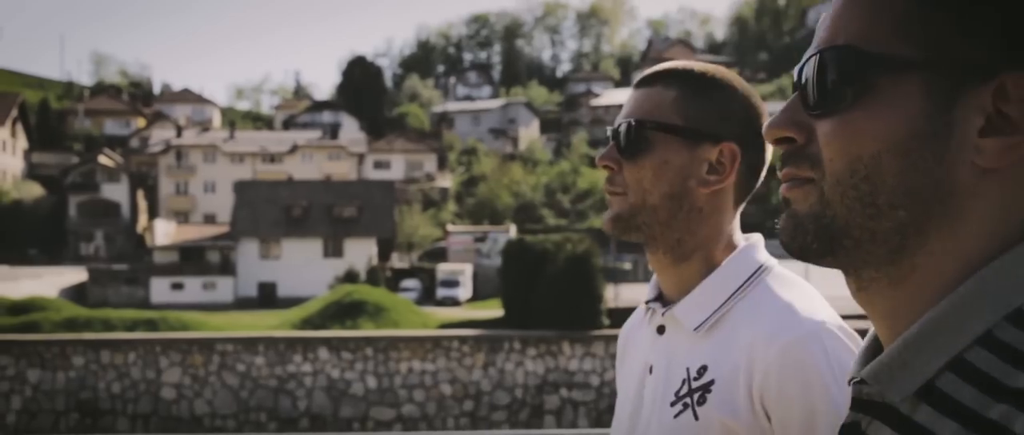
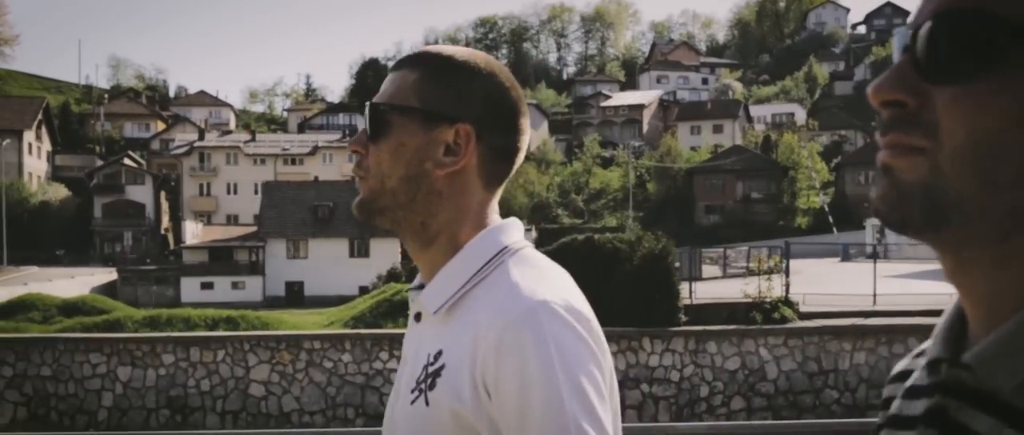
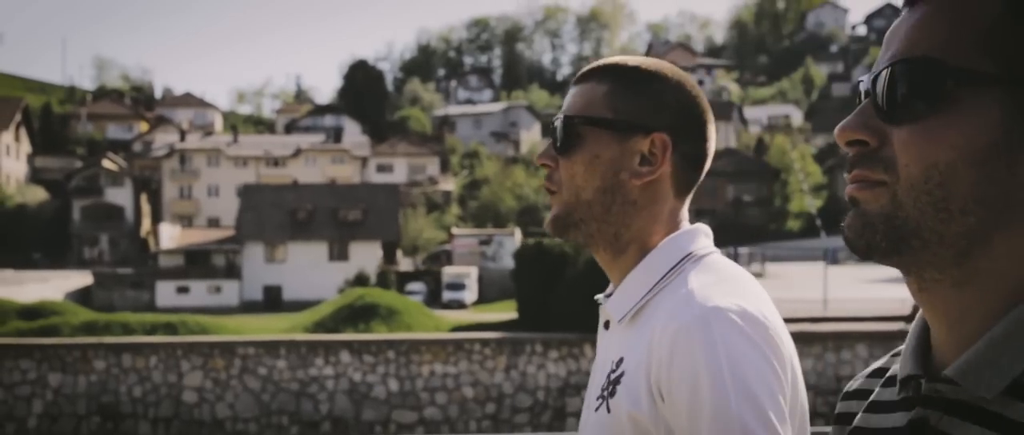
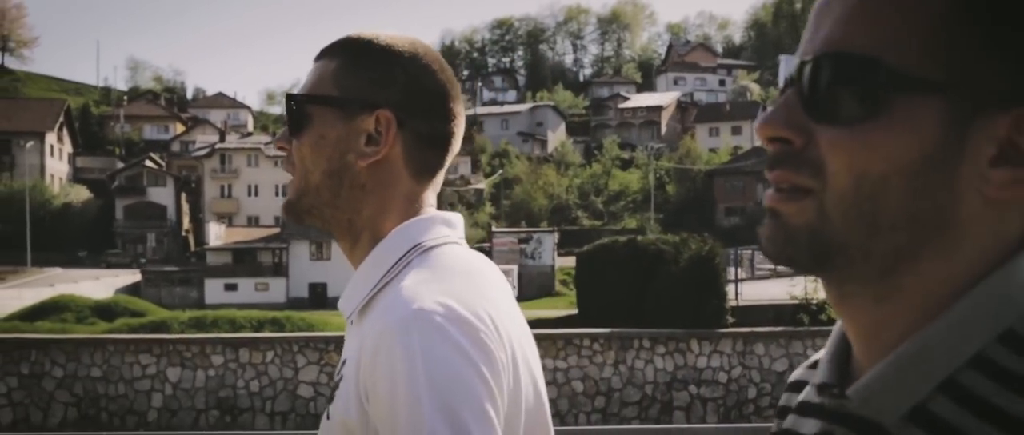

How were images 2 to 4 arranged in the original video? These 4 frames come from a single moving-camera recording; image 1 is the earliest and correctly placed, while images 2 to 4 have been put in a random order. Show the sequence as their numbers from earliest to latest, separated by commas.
3, 2, 4
